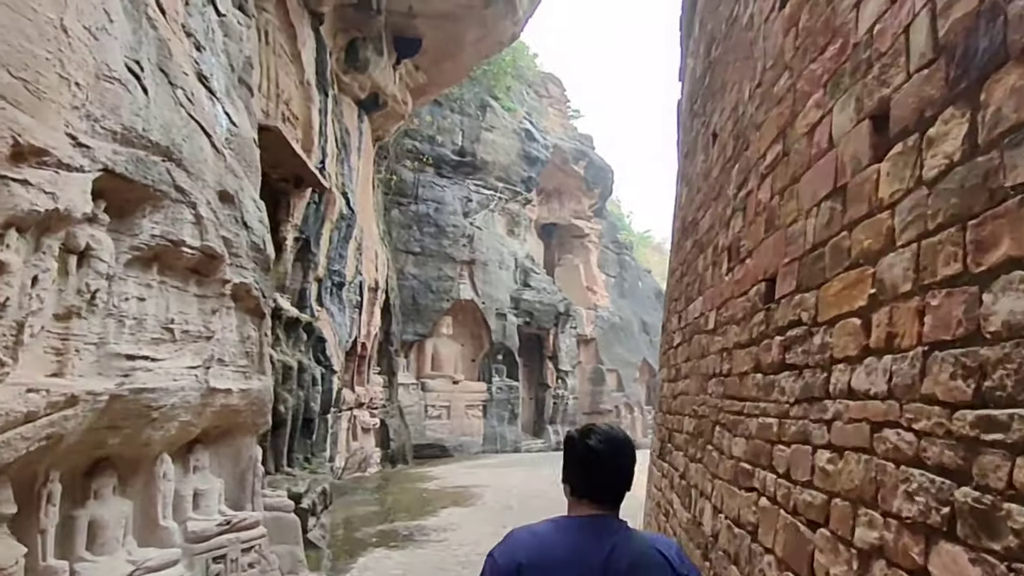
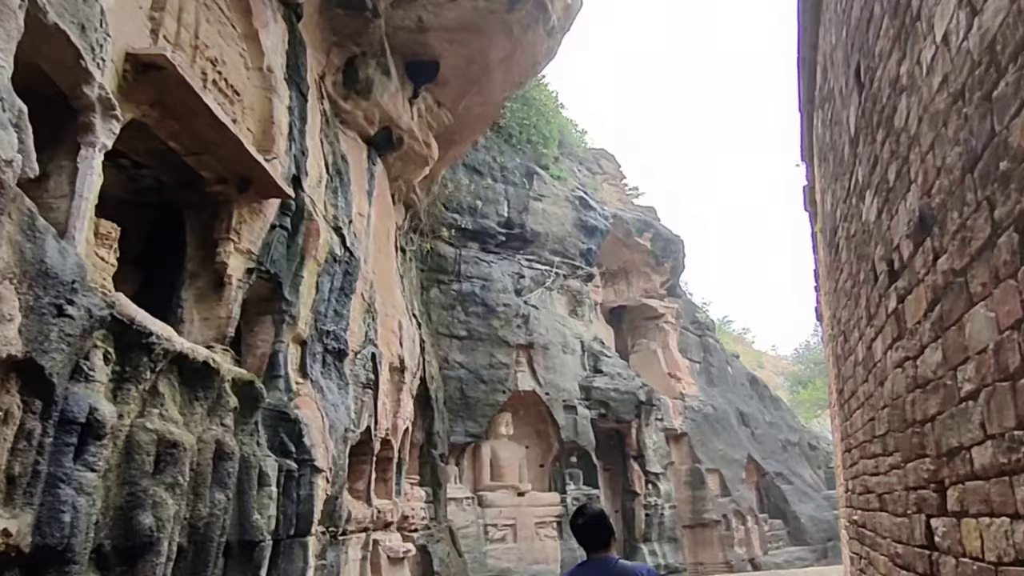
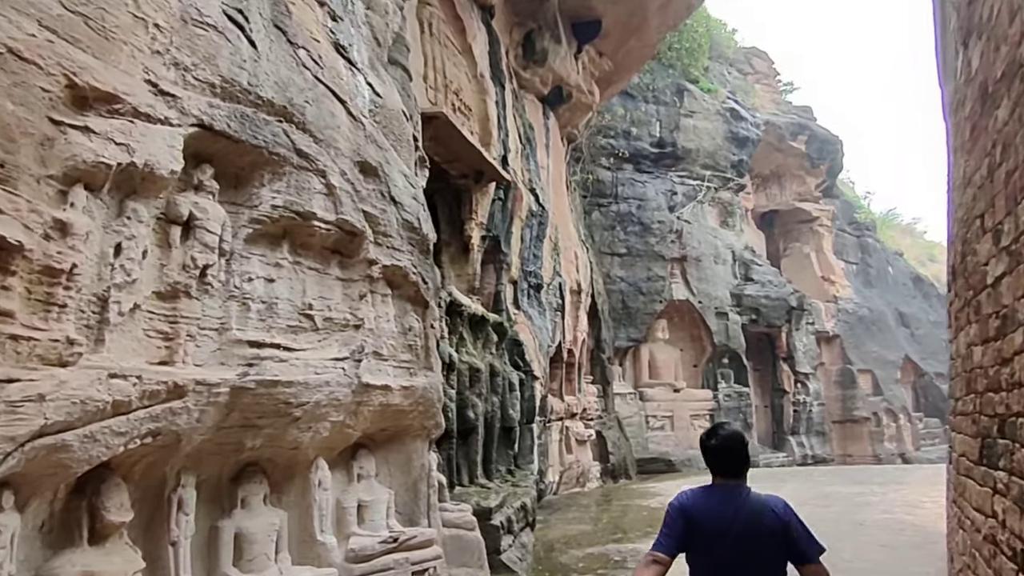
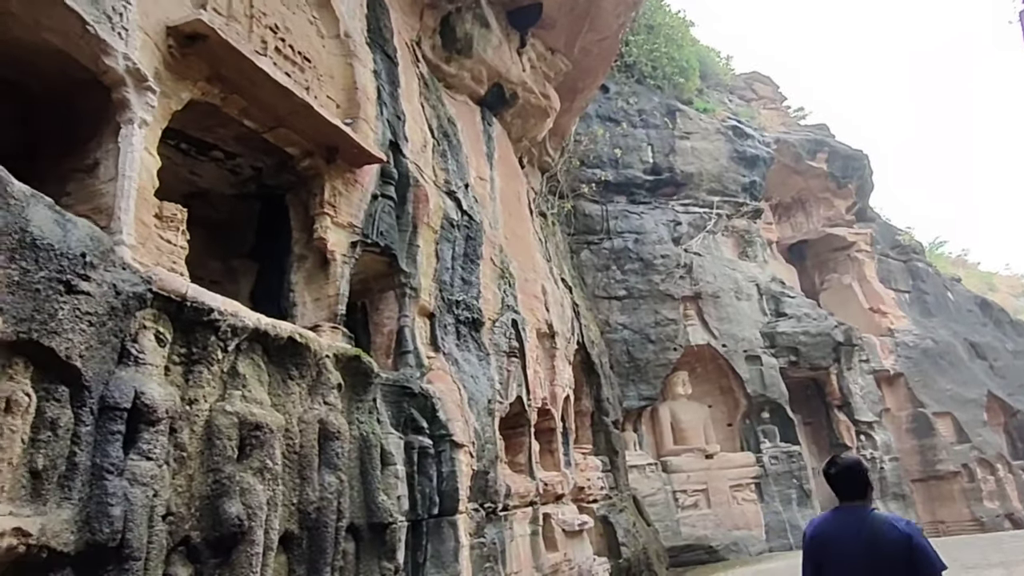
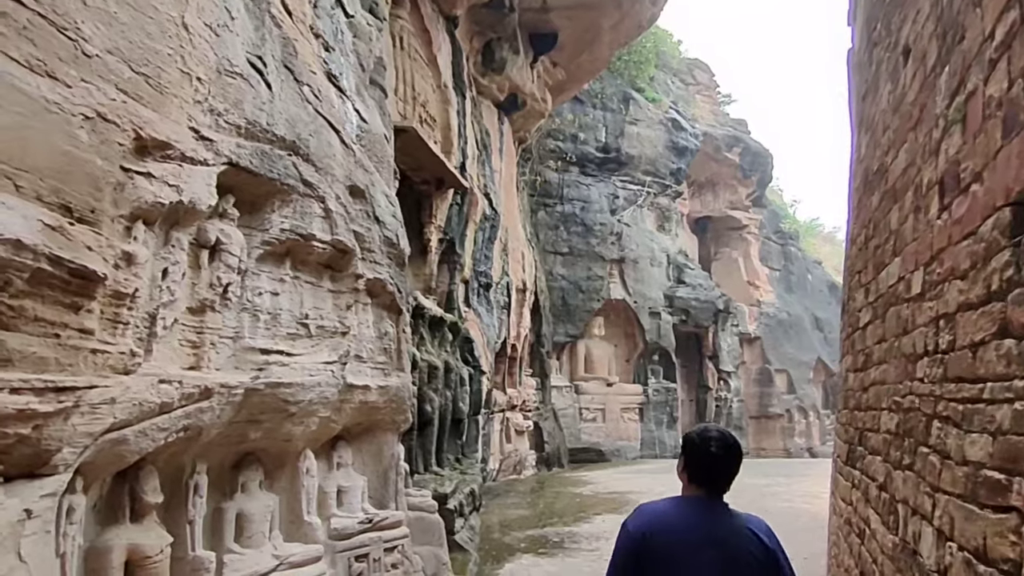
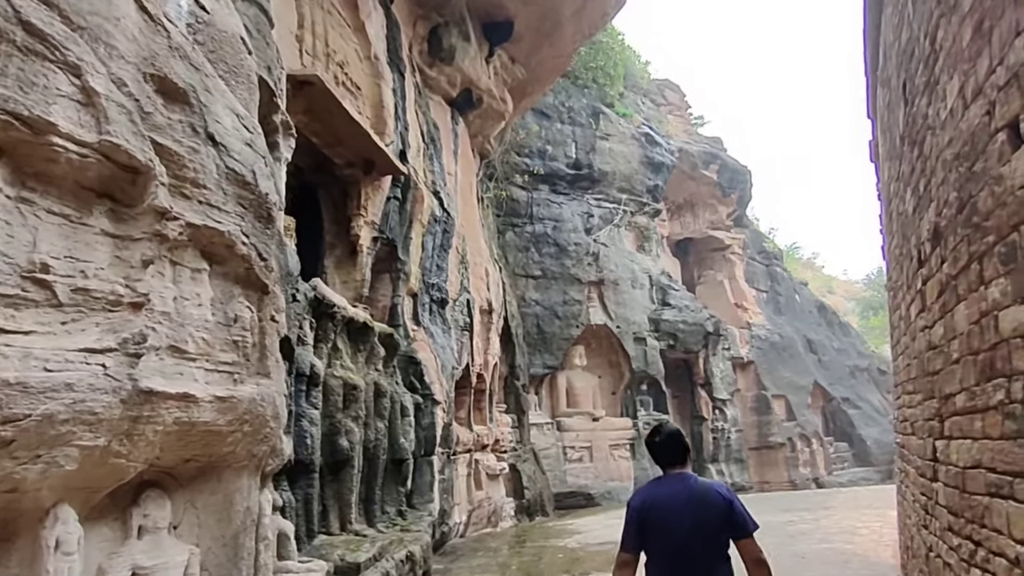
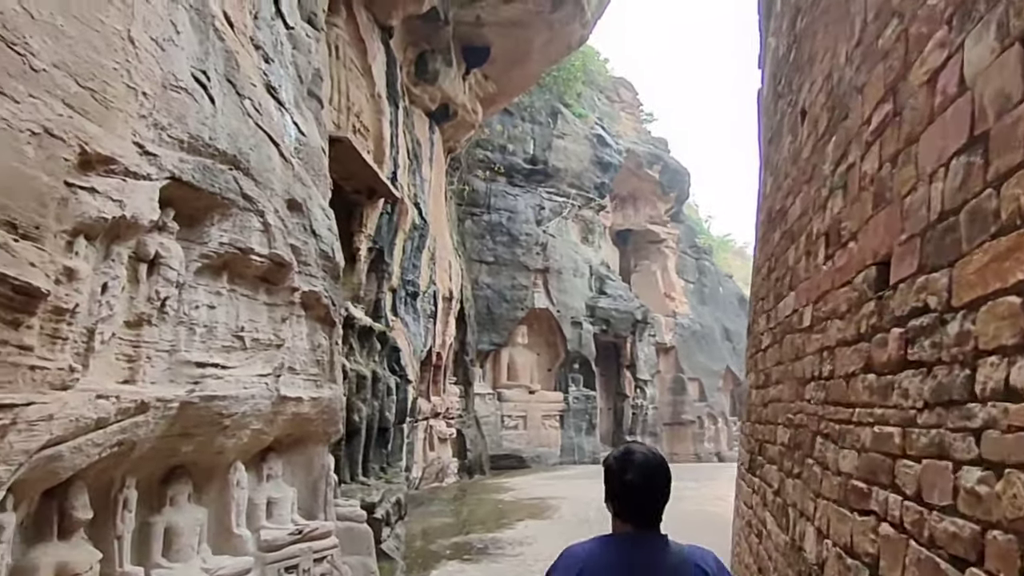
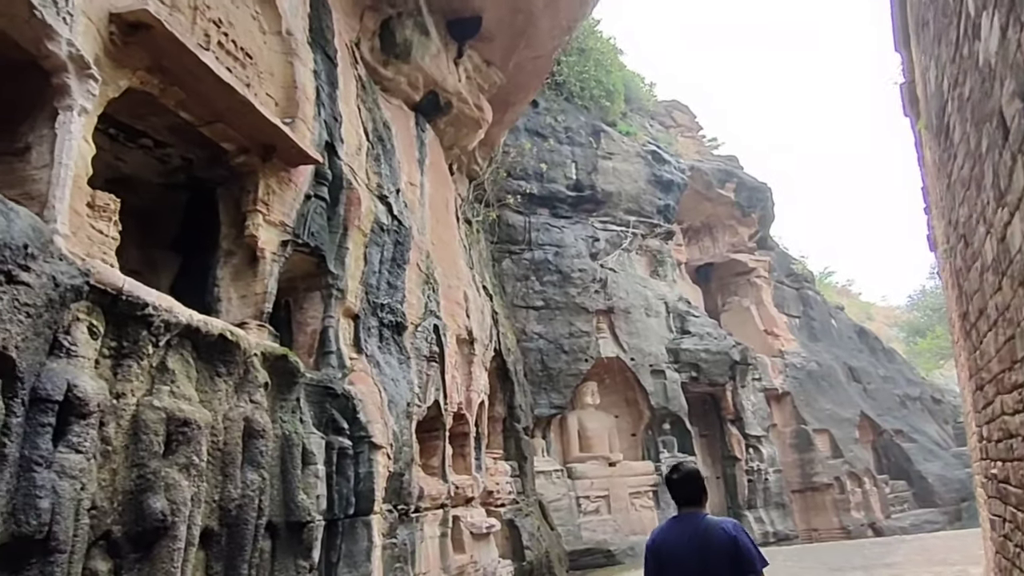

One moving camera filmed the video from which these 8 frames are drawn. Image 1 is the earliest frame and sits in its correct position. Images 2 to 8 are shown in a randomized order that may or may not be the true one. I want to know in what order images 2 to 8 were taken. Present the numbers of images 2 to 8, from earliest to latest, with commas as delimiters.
7, 5, 3, 6, 2, 8, 4
